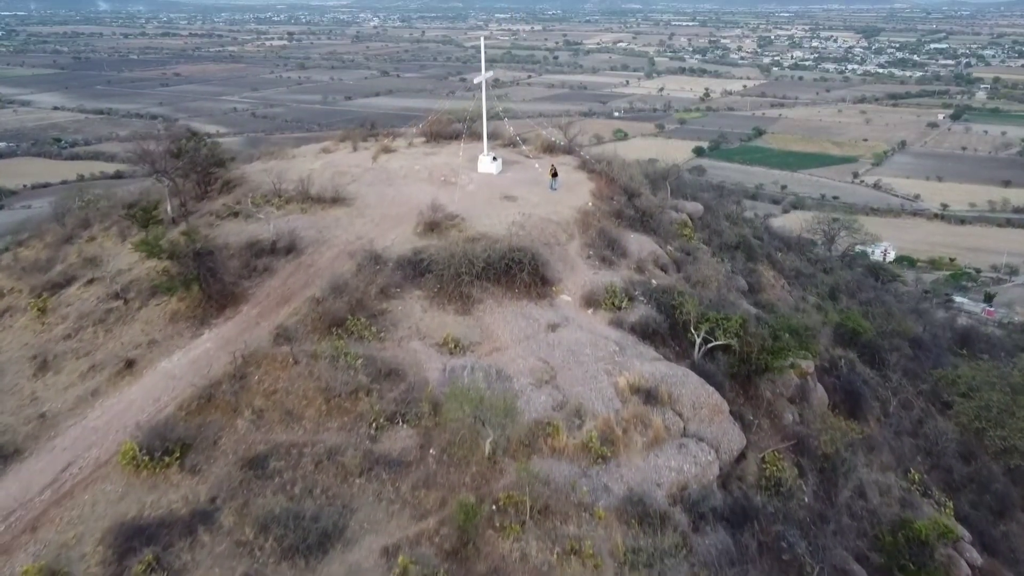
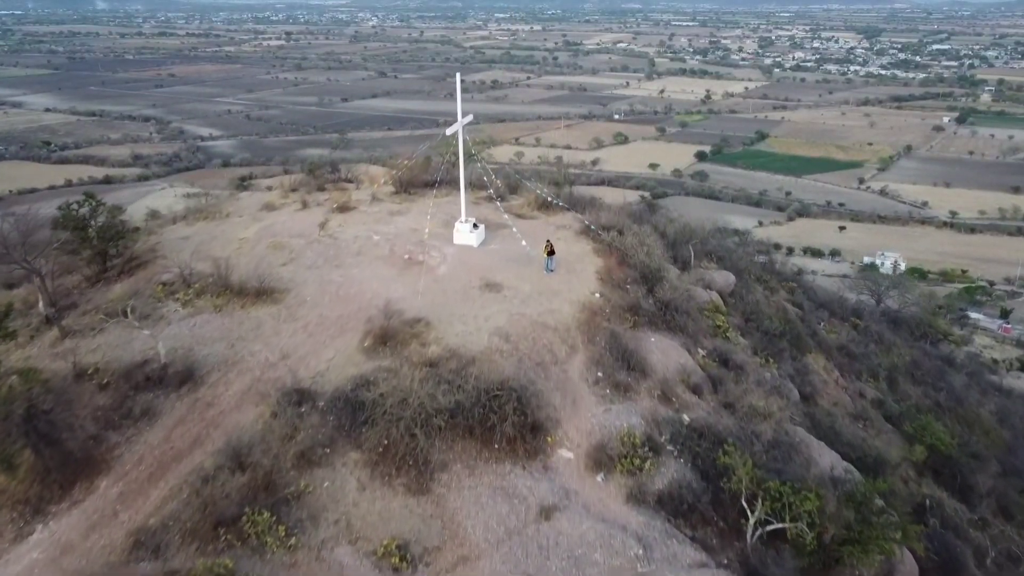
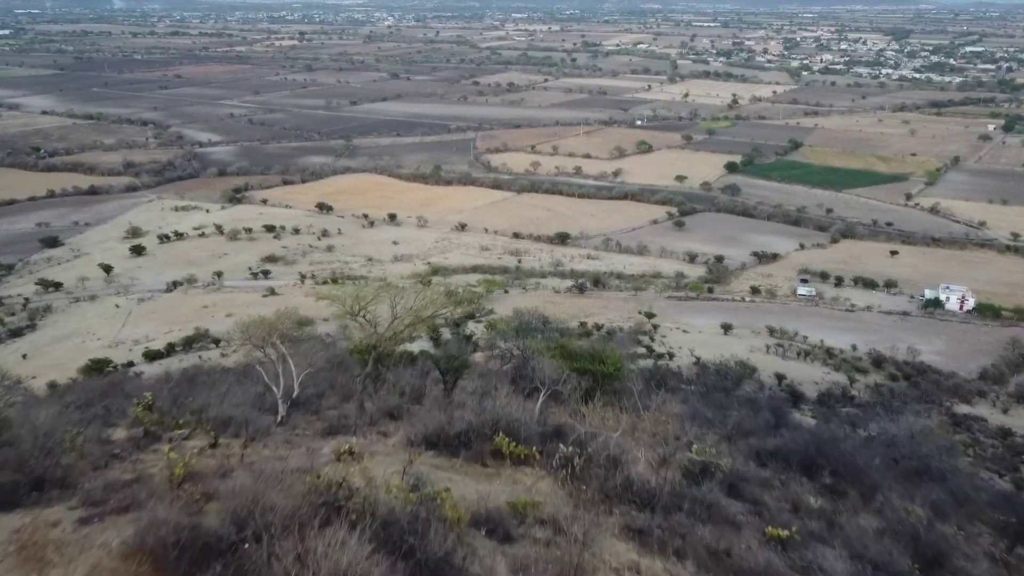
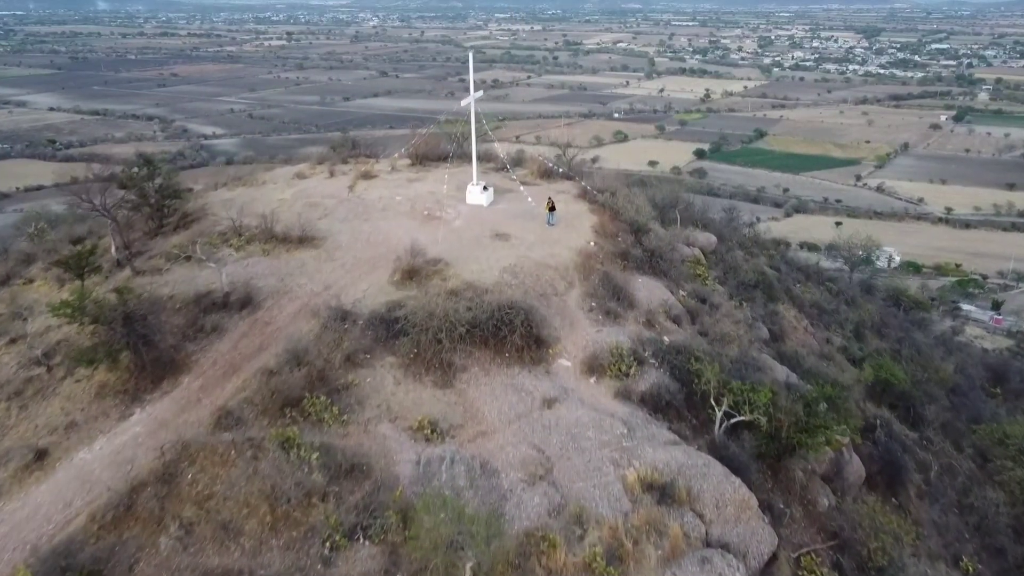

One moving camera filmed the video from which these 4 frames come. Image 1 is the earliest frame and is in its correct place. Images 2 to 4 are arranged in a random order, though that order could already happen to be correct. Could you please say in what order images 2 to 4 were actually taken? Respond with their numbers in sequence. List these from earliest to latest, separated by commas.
4, 2, 3
